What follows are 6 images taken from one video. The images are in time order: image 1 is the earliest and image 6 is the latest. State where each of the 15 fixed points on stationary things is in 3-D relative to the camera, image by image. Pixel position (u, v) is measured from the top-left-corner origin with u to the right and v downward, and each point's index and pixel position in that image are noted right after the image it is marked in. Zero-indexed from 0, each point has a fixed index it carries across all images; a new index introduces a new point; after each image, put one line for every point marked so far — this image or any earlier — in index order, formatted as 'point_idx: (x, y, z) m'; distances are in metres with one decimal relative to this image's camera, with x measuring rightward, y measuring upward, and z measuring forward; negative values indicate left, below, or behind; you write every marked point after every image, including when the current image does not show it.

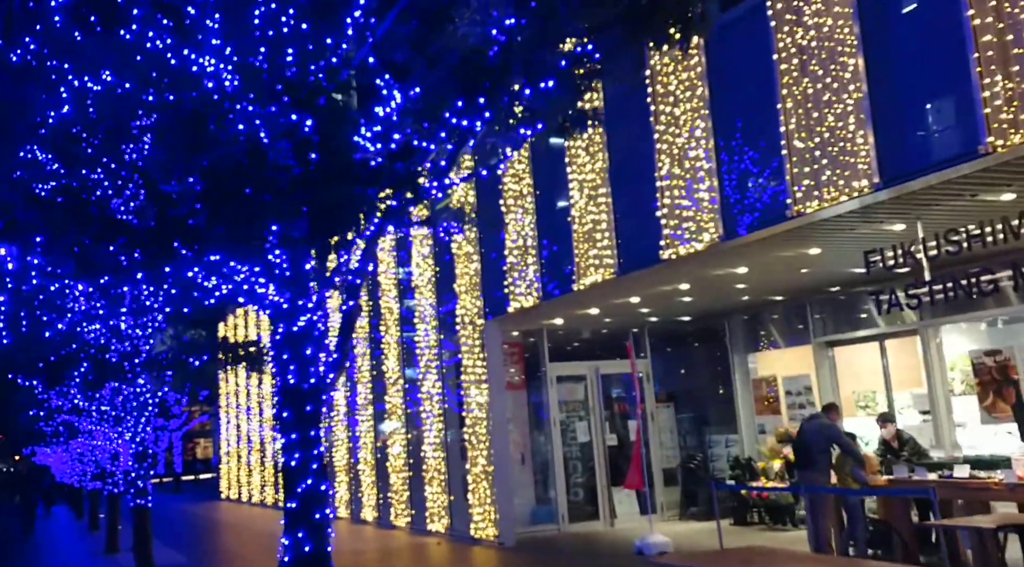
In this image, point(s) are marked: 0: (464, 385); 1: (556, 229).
0: (-0.7, -1.5, +16.5) m
1: (+0.5, +0.7, +13.3) m
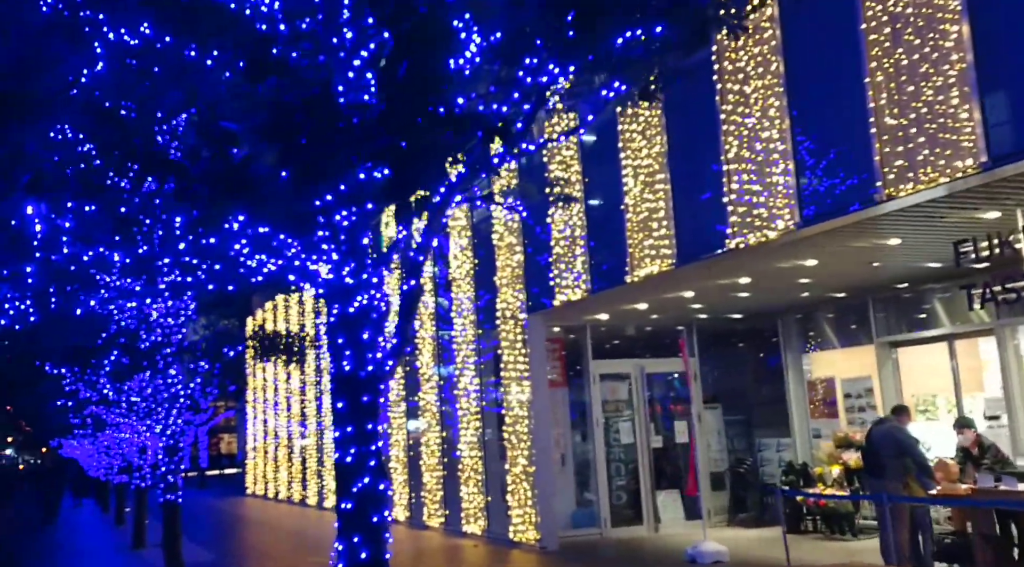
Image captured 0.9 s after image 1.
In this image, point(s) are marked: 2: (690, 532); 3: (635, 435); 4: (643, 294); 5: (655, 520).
0: (-0.1, -1.4, +15.8) m
1: (+1.0, +0.8, +12.6) m
2: (+2.6, -3.6, +16.0) m
3: (+1.8, -2.3, +16.3) m
4: (+1.6, -0.1, +13.5) m
5: (+2.1, -3.5, +16.1) m
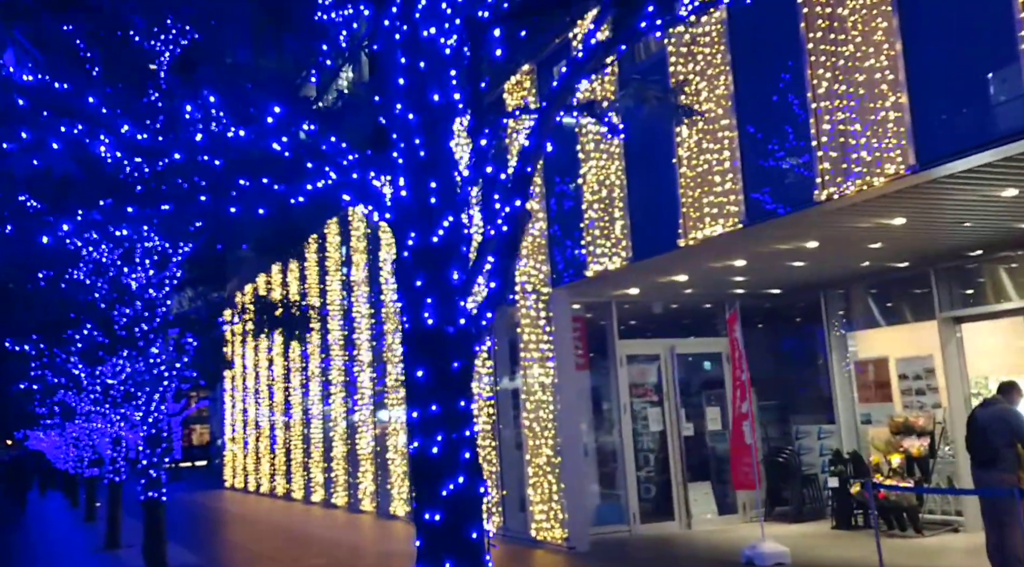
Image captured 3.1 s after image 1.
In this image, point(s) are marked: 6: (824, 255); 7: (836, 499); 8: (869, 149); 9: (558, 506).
0: (+0.1, -1.0, +14.3) m
1: (+1.4, +1.1, +11.1) m
2: (+2.8, -3.3, +14.6) m
3: (+2.1, -1.9, +14.9) m
4: (+1.9, +0.2, +12.0) m
5: (+2.3, -3.1, +14.7) m
6: (+3.2, +0.3, +11.4) m
7: (+4.0, -2.7, +13.6) m
8: (+2.6, +1.0, +8.0) m
9: (+0.6, -2.7, +13.5) m
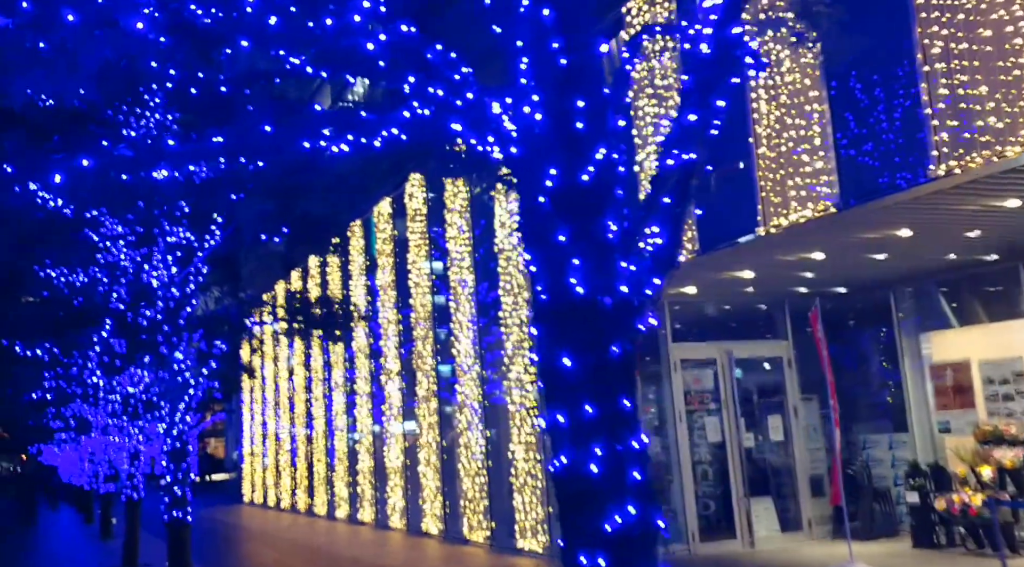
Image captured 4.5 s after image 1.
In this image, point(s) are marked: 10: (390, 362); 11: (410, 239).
0: (+0.7, -1.0, +13.3) m
1: (+1.9, +1.1, +10.1) m
2: (+3.4, -3.2, +13.5) m
3: (+2.6, -1.9, +13.8) m
4: (+2.4, +0.3, +10.9) m
5: (+2.9, -3.1, +13.5) m
6: (+3.8, +0.4, +10.4) m
7: (+4.6, -2.6, +12.5) m
8: (+3.1, +1.1, +6.9) m
9: (+1.1, -2.7, +12.4) m
10: (-2.2, -1.4, +20.0) m
11: (-1.8, +0.8, +19.2) m
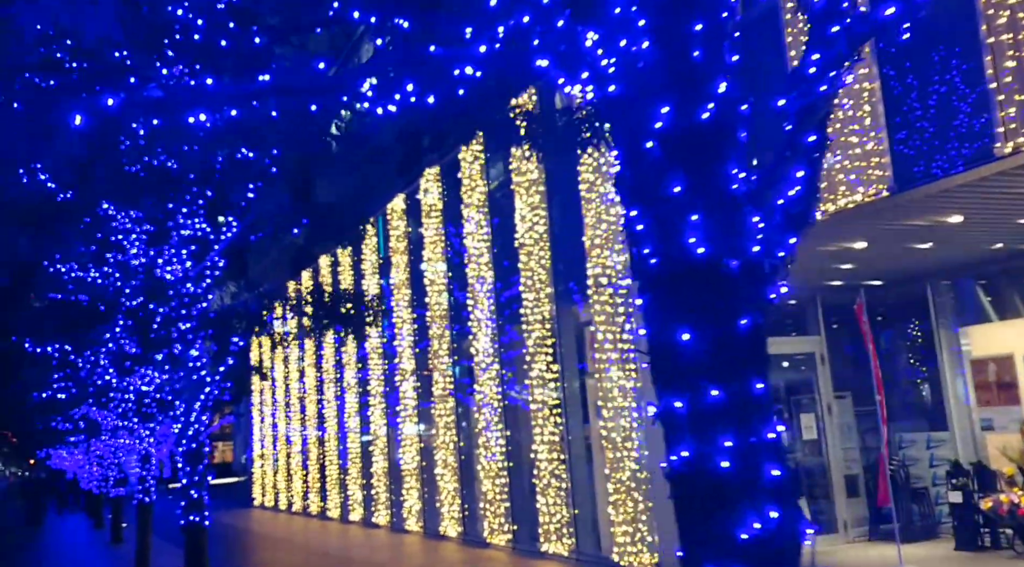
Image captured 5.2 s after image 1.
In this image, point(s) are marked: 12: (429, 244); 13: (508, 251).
0: (+1.0, -1.0, +12.8) m
1: (+2.1, +1.2, +9.6) m
2: (+3.7, -3.2, +13.0) m
3: (+2.9, -1.8, +13.3) m
4: (+2.7, +0.4, +10.4) m
5: (+3.2, -3.0, +13.1) m
6: (+4.0, +0.4, +9.9) m
7: (+4.9, -2.5, +12.0) m
8: (+3.3, +1.2, +6.5) m
9: (+1.4, -2.6, +11.9) m
10: (-1.9, -1.4, +19.5) m
11: (-1.5, +0.8, +18.8) m
12: (-1.4, +0.7, +18.7) m
13: (-0.1, +0.5, +15.6) m
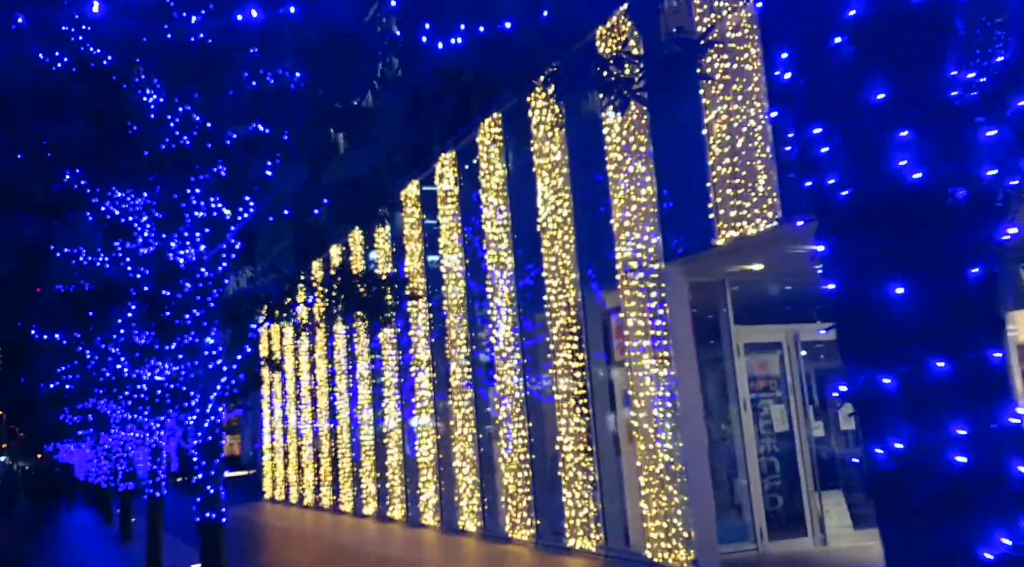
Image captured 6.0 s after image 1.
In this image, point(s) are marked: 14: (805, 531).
0: (+1.3, -0.8, +12.3) m
1: (+2.4, +1.4, +9.0) m
2: (+4.0, -3.0, +12.5) m
3: (+3.2, -1.6, +12.8) m
4: (+3.0, +0.5, +9.9) m
5: (+3.5, -2.8, +12.5) m
6: (+4.3, +0.6, +9.3) m
7: (+5.2, -2.3, +11.4) m
8: (+3.6, +1.3, +5.9) m
9: (+1.7, -2.5, +11.4) m
10: (-1.6, -1.2, +19.0) m
11: (-1.2, +1.0, +18.2) m
12: (-1.1, +0.9, +18.1) m
13: (+0.2, +0.7, +15.0) m
14: (+3.3, -2.8, +12.5) m
